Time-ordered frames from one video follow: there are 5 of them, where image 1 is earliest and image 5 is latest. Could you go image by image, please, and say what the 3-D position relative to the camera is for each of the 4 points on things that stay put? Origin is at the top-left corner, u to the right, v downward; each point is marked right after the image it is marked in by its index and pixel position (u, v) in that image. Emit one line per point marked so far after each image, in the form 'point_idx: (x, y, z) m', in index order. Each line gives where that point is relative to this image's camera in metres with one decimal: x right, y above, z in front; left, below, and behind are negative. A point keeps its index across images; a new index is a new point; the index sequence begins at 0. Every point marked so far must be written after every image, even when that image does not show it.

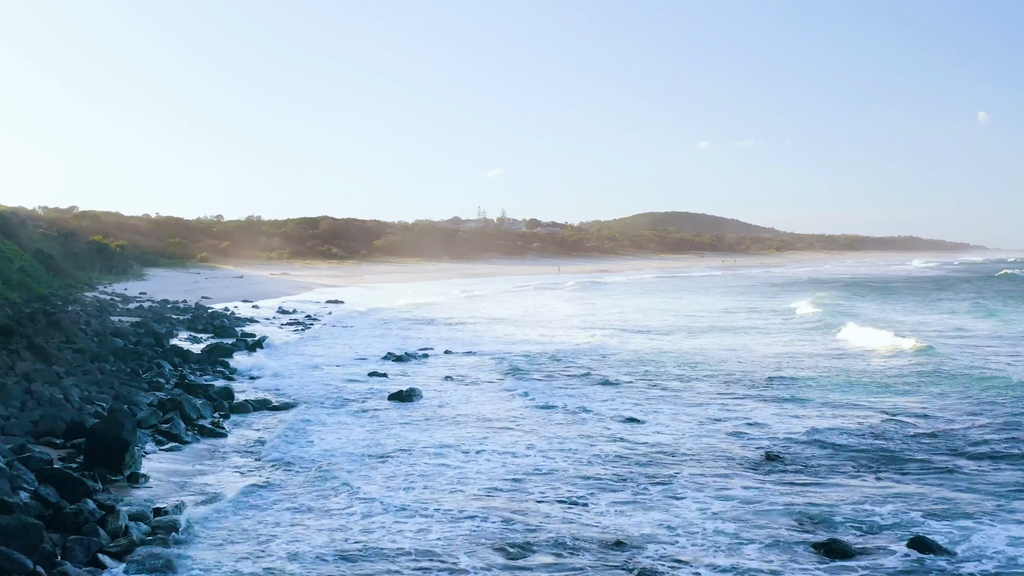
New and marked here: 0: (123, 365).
0: (-8.0, -1.6, +15.9) m
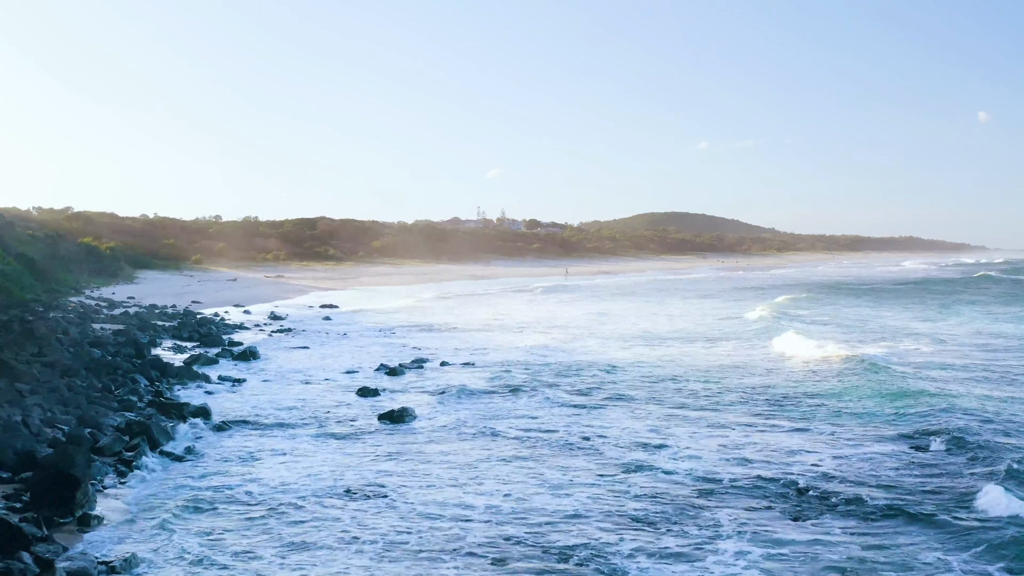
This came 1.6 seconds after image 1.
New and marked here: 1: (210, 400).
0: (-8.0, -1.8, +14.8) m
1: (-5.5, -2.1, +14.3) m
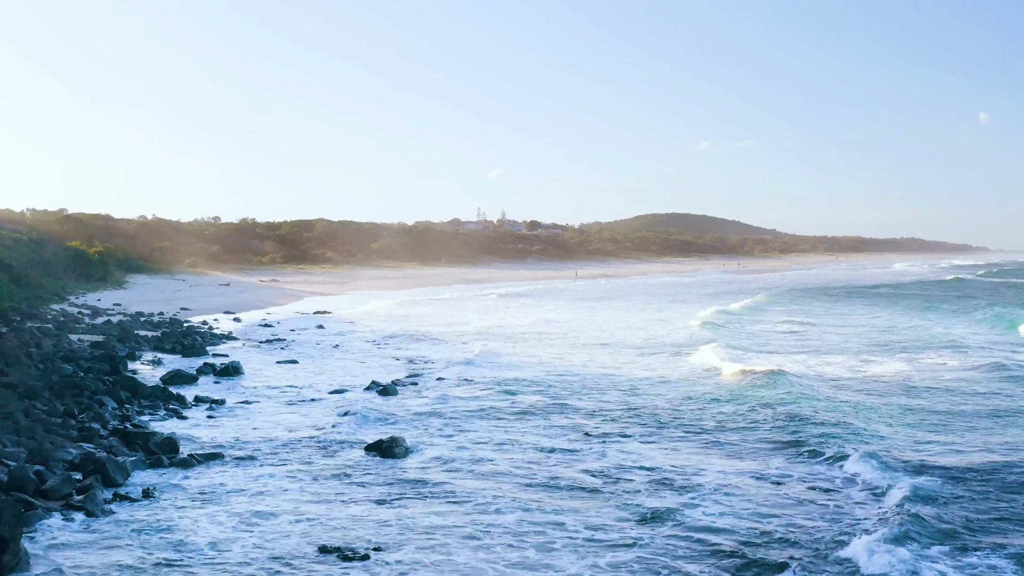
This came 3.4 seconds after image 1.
0: (-7.9, -2.0, +13.6) m
1: (-5.5, -2.3, +13.1) m
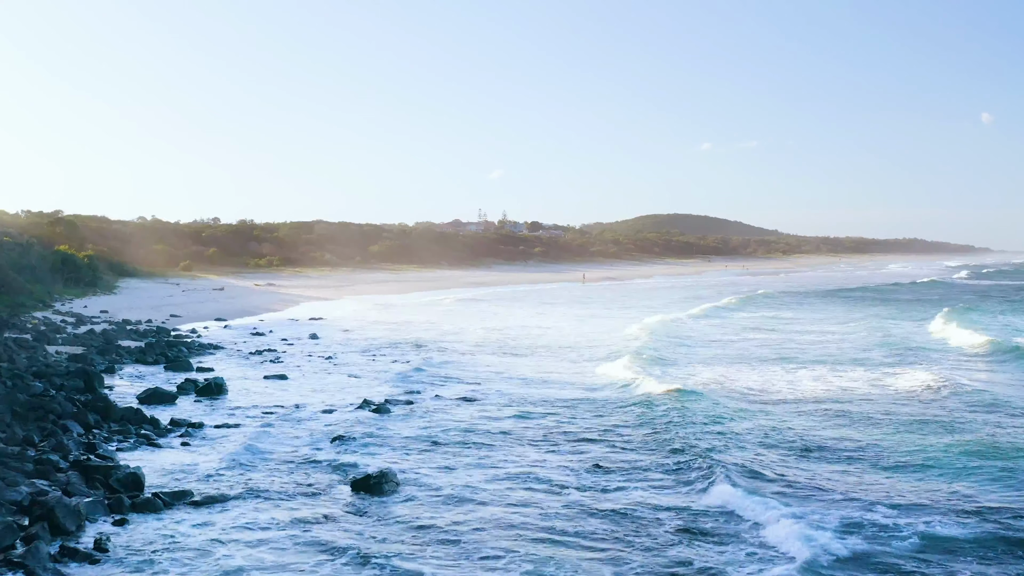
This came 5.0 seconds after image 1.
0: (-7.9, -2.3, +12.4) m
1: (-5.4, -2.6, +11.9) m
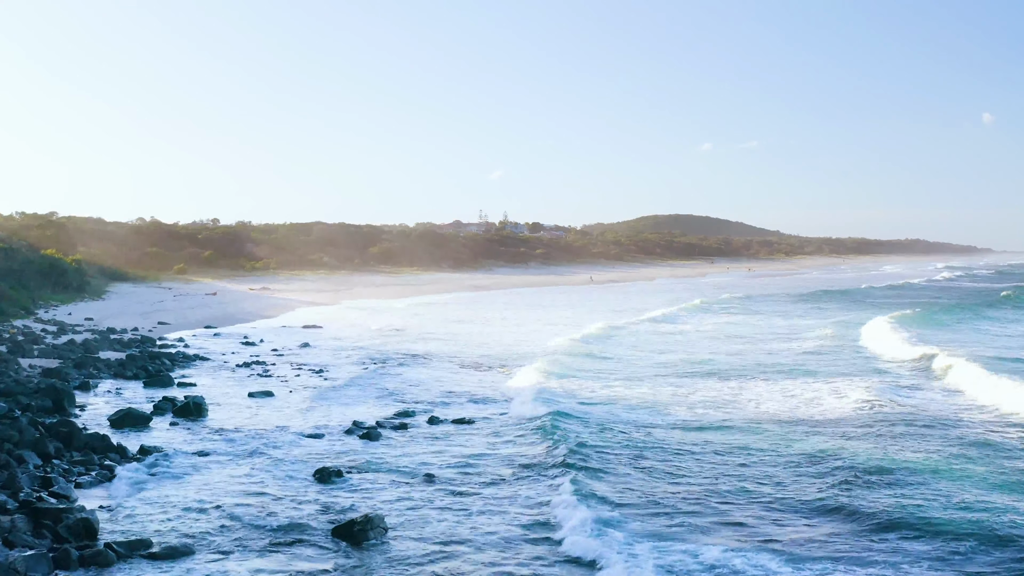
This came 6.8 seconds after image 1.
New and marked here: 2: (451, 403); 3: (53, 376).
0: (-7.8, -2.5, +11.2) m
1: (-5.4, -2.8, +10.6) m
2: (-1.3, -2.4, +16.5) m
3: (-10.7, -2.1, +18.1) m
